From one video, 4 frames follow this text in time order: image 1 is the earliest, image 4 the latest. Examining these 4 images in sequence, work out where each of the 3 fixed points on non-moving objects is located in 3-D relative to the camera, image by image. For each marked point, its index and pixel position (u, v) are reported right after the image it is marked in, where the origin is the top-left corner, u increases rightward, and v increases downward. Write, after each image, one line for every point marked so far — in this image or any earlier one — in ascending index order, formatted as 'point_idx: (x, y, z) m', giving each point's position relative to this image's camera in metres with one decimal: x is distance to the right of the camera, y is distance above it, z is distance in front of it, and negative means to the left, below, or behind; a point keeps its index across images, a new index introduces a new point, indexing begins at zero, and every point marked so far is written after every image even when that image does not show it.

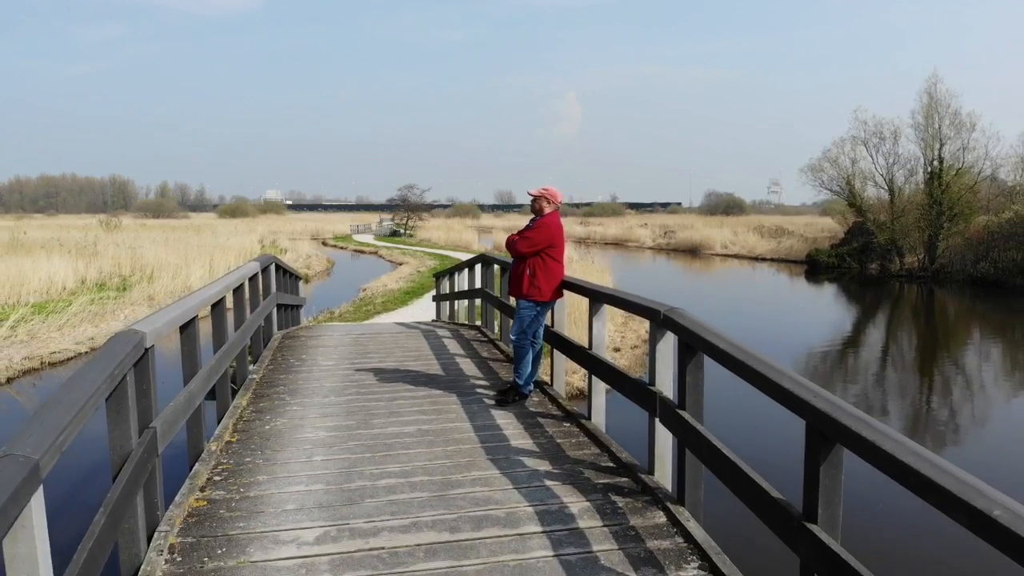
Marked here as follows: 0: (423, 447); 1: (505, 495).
0: (-0.4, -0.6, +3.0) m
1: (0.0, -0.7, +2.5) m
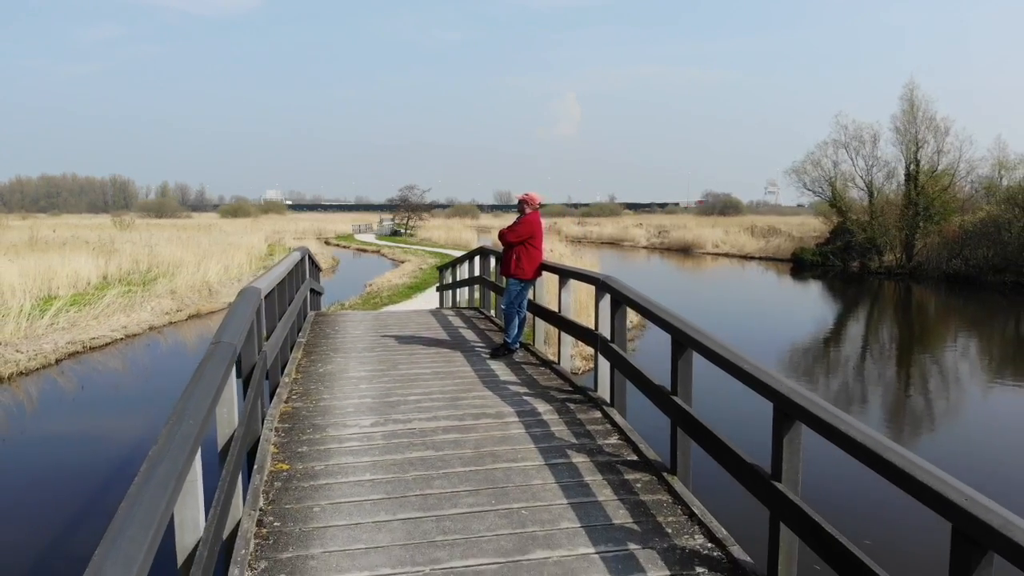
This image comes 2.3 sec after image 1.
0: (-0.4, -0.5, +4.1) m
1: (-0.1, -0.6, +3.6) m
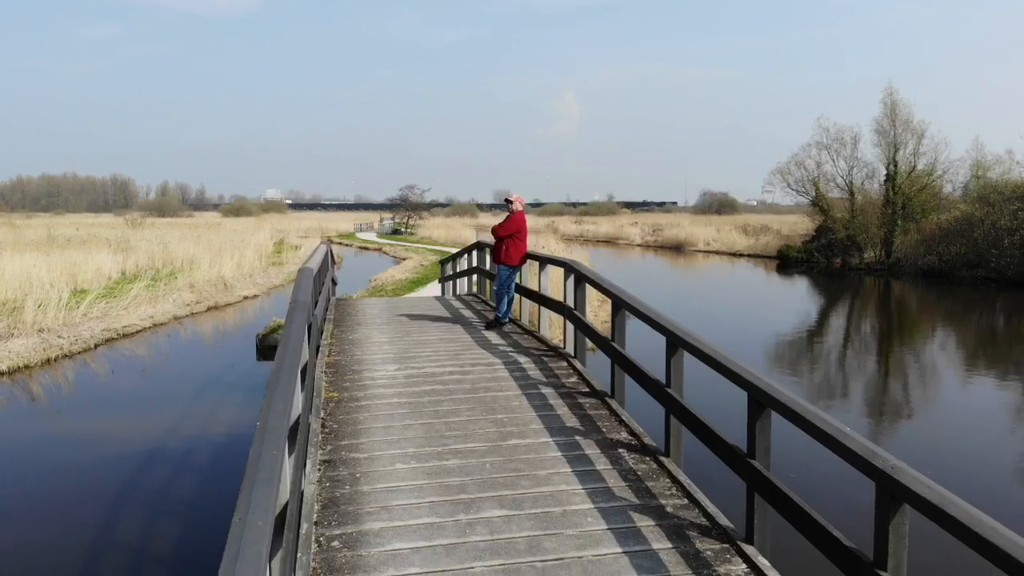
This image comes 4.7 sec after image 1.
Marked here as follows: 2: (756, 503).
0: (-0.5, -0.4, +5.2) m
1: (-0.2, -0.5, +4.7) m
2: (+0.9, -0.8, +2.6) m
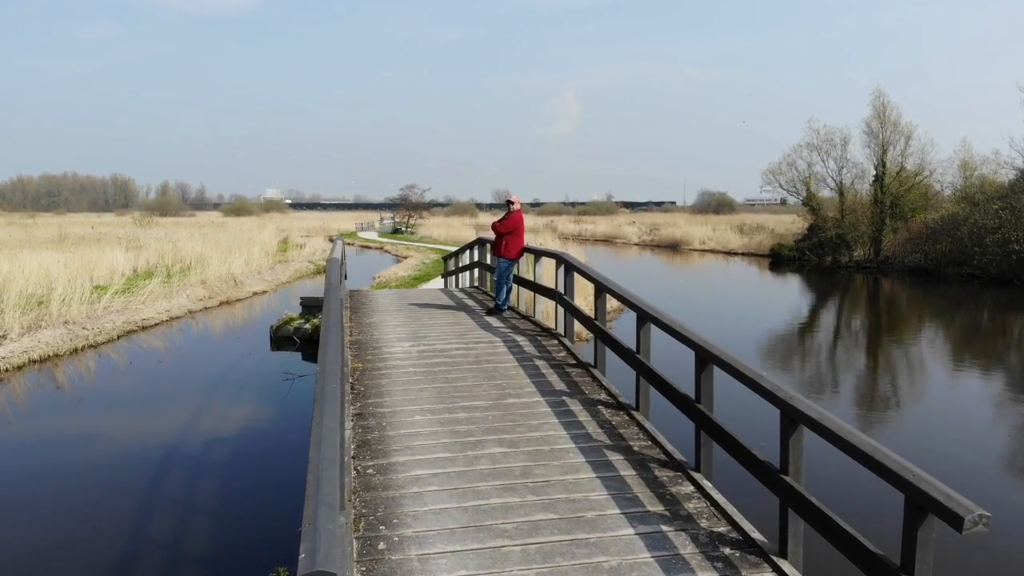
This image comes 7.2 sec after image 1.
0: (-0.5, -0.3, +5.9) m
1: (-0.2, -0.4, +5.4) m
2: (+0.9, -0.7, +3.3) m
